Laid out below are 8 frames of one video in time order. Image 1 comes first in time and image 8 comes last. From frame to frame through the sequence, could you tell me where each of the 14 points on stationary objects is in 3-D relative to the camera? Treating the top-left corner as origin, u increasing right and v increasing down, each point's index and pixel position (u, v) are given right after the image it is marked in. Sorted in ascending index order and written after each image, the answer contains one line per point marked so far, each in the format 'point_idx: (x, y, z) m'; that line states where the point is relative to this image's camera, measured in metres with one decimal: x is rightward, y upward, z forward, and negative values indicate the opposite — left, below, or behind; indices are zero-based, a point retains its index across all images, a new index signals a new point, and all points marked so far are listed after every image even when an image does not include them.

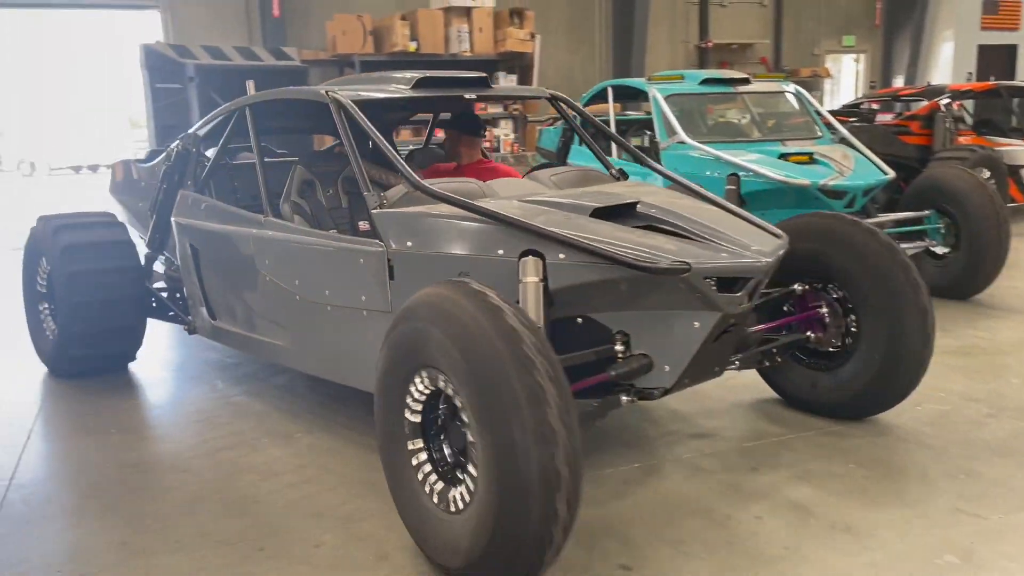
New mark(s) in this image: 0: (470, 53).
0: (-0.6, +3.1, +11.2) m
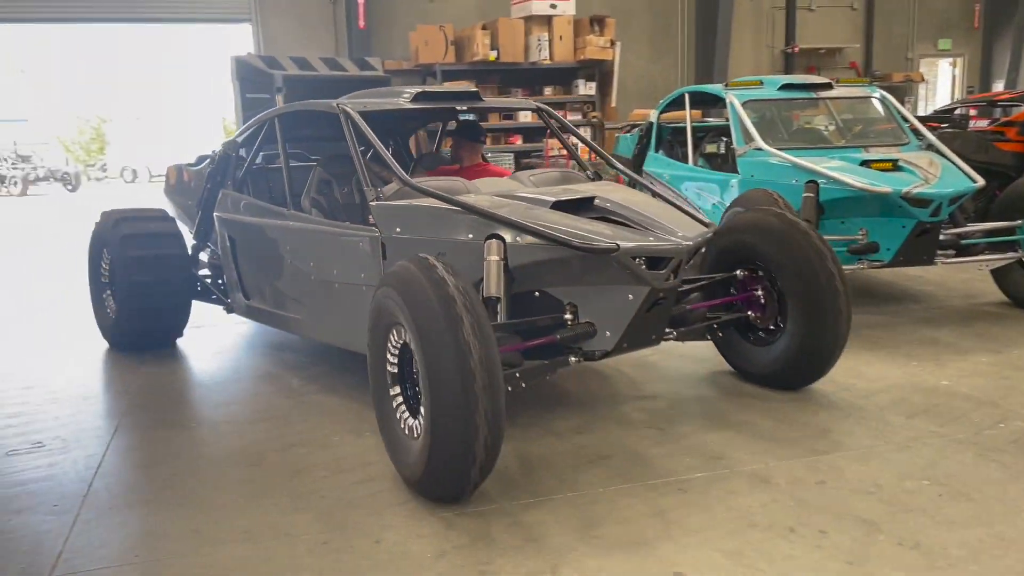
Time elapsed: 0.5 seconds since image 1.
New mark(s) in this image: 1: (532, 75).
0: (+0.5, +3.0, +11.2) m
1: (+0.3, +3.0, +12.0) m
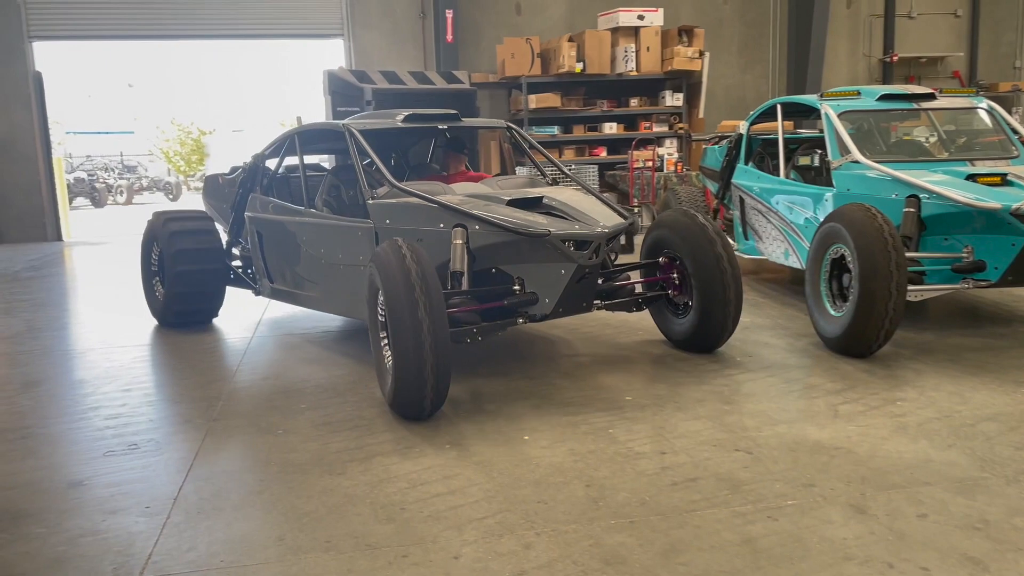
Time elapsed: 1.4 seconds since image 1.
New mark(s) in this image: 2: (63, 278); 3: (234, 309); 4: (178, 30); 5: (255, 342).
0: (+1.6, +2.8, +11.1) m
1: (+1.5, +2.8, +11.9) m
2: (-4.4, +0.1, +8.2) m
3: (-2.2, -0.1, +6.6) m
4: (-4.4, +3.4, +11.2) m
5: (-1.6, -0.3, +5.3) m
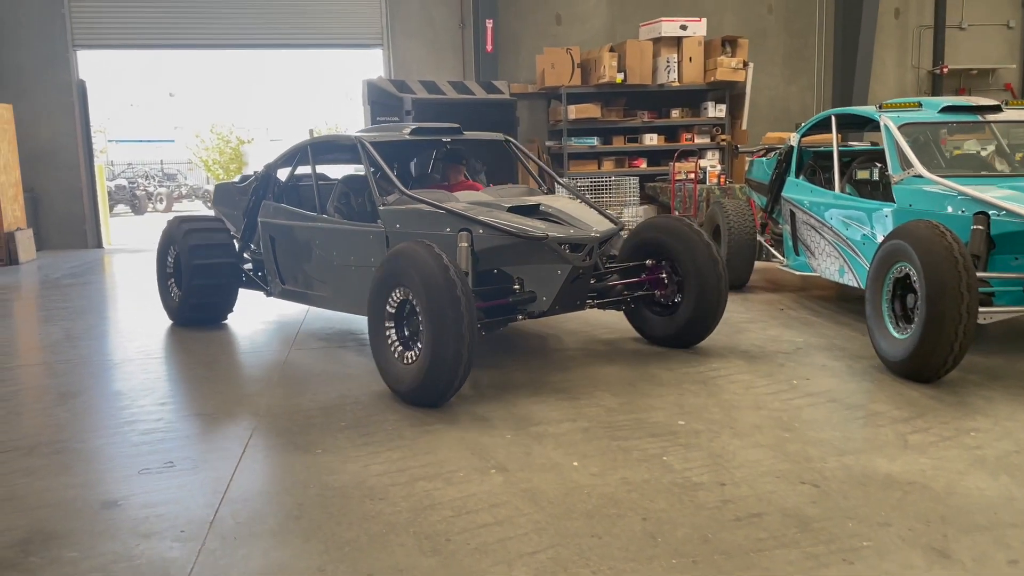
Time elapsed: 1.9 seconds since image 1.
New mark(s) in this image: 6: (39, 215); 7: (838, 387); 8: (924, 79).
0: (+2.1, +2.6, +10.9) m
1: (+2.0, +2.6, +11.7) m
2: (-4.0, 0.0, +8.2) m
3: (-1.9, -0.2, +6.5) m
4: (-3.9, +3.3, +11.3) m
5: (-1.3, -0.4, +5.2) m
6: (-6.3, +1.0, +11.3) m
7: (+1.6, -0.5, +4.1) m
8: (+6.0, +3.0, +12.3) m
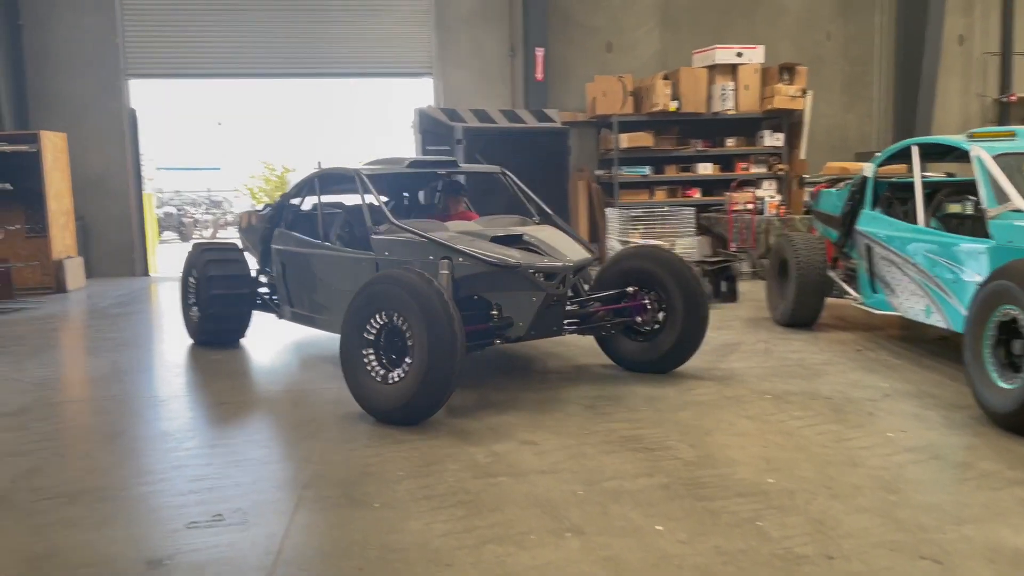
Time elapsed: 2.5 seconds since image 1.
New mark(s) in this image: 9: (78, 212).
0: (+2.8, +2.2, +10.6) m
1: (+2.7, +2.2, +11.4) m
2: (-3.5, -0.3, +8.1) m
3: (-1.4, -0.5, +6.3) m
4: (-3.2, +2.9, +11.3) m
5: (-1.0, -0.6, +5.0) m
6: (-5.7, +0.6, +11.3) m
7: (+1.9, -0.7, +3.8) m
8: (+6.7, +2.5, +11.8) m
9: (-5.8, +1.0, +11.3) m
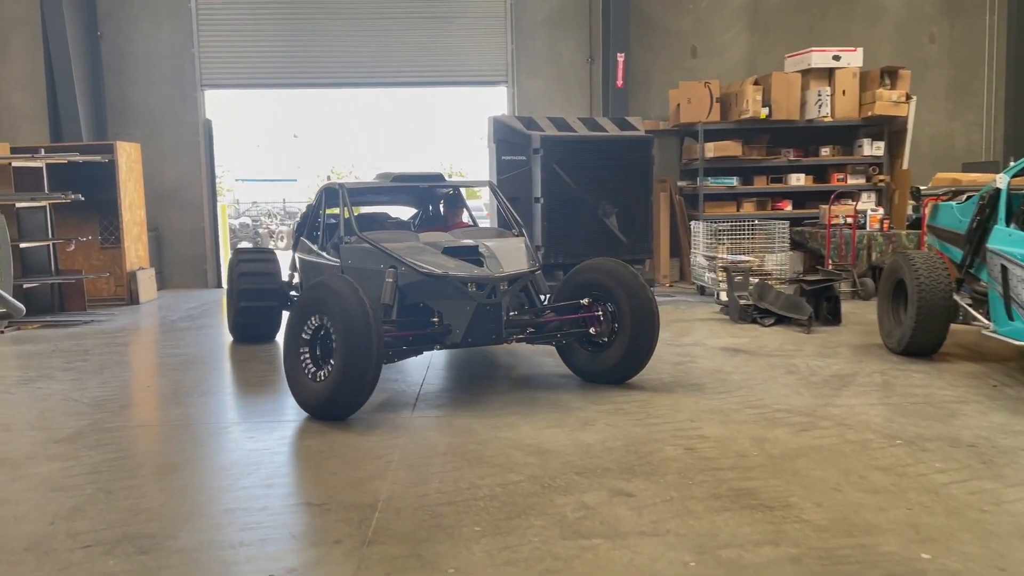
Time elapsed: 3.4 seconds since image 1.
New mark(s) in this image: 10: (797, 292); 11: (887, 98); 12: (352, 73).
0: (+3.7, +2.0, +9.9) m
1: (+3.7, +2.0, +10.7) m
2: (-2.8, -0.4, +7.9) m
3: (-0.9, -0.6, +5.9) m
4: (-2.2, +2.7, +11.0) m
5: (-0.5, -0.7, +4.5) m
6: (-4.6, +0.5, +11.3) m
7: (+2.3, -0.8, +3.1) m
8: (+7.7, +2.2, +10.8) m
9: (-4.8, +0.9, +11.2) m
10: (+2.5, 0.0, +7.3) m
11: (+4.3, +2.2, +9.7) m
12: (-2.1, +2.8, +11.0) m
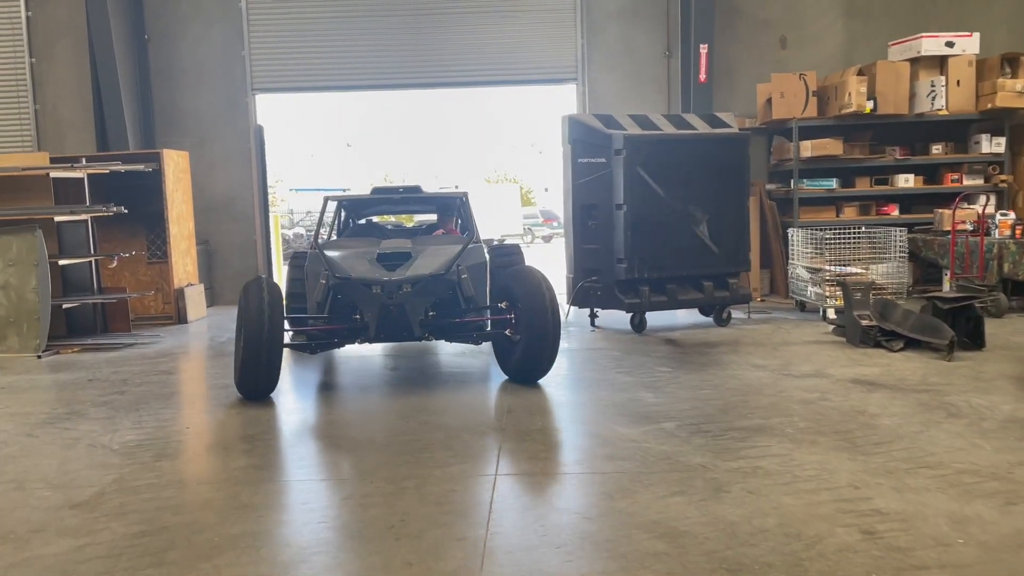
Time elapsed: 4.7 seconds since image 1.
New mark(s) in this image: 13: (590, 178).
0: (+4.5, +1.8, +8.8) m
1: (+4.5, +1.8, +9.6) m
2: (-2.1, -0.6, +7.2) m
3: (-0.3, -0.7, +5.1) m
4: (-1.3, +2.6, +10.3) m
5: (0.0, -0.9, +3.7) m
6: (-3.8, +0.3, +10.7) m
7: (+2.6, -0.9, +2.1) m
8: (+8.5, +2.1, +9.5) m
9: (-3.9, +0.7, +10.6) m
10: (+3.1, -0.2, +6.3) m
11: (+5.1, +2.0, +8.6) m
12: (-1.3, +2.6, +10.3) m
13: (+0.7, +1.0, +7.5) m
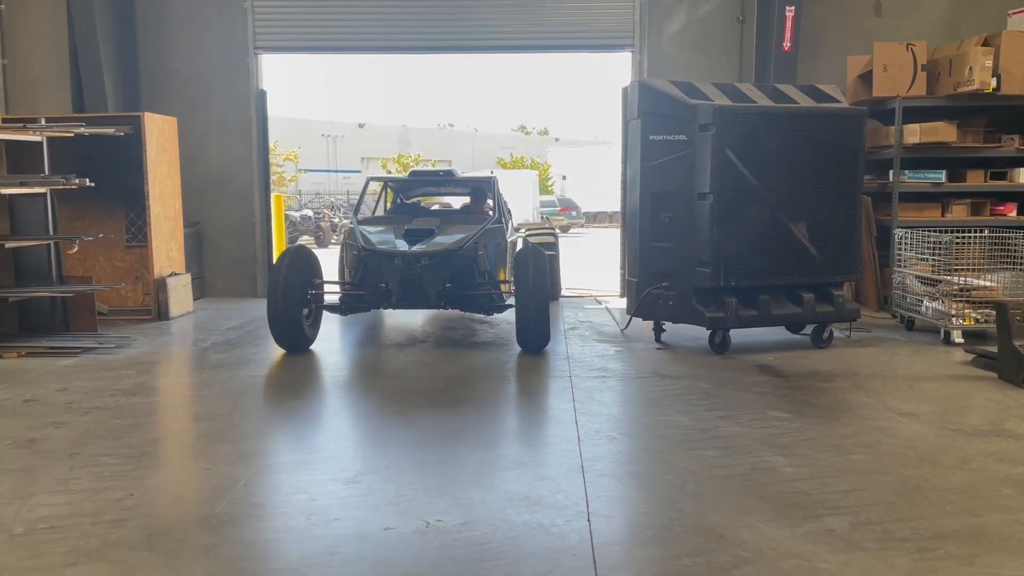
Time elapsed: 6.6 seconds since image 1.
0: (+4.9, +1.7, +7.3) m
1: (+5.0, +1.7, +8.1) m
2: (-1.7, -0.5, +5.8) m
3: (0.0, -0.8, +3.6) m
4: (-0.9, +2.6, +8.8) m
5: (+0.3, -0.9, +2.3) m
6: (-3.4, +0.4, +9.3) m
7: (+2.9, -1.1, +0.7) m
8: (+9.0, +1.8, +7.9) m
9: (-3.5, +0.8, +9.2) m
10: (+3.5, -0.3, +4.9) m
11: (+5.5, +1.9, +7.1) m
12: (-0.8, +2.7, +8.8) m
13: (+1.1, +0.9, +6.0) m
